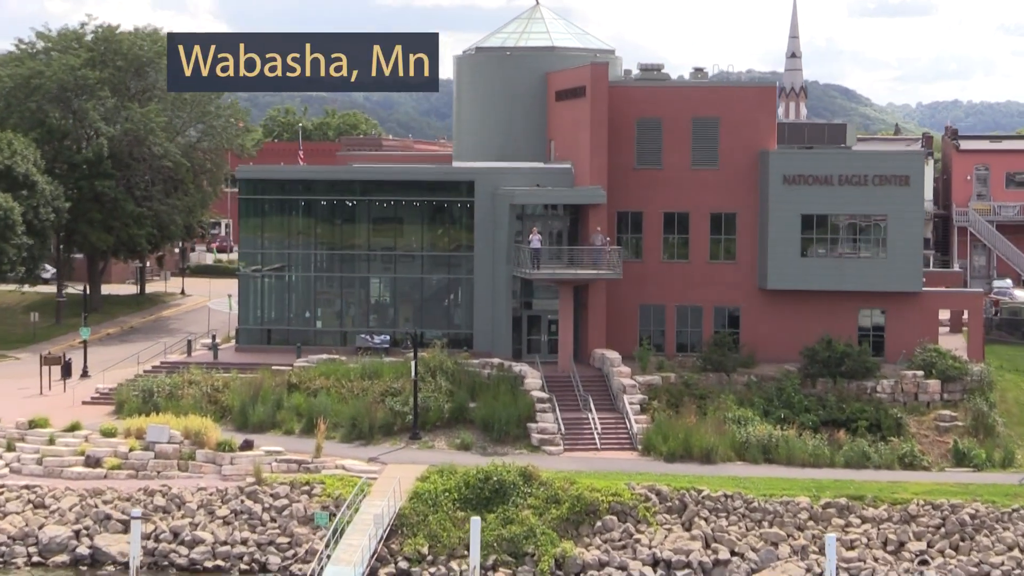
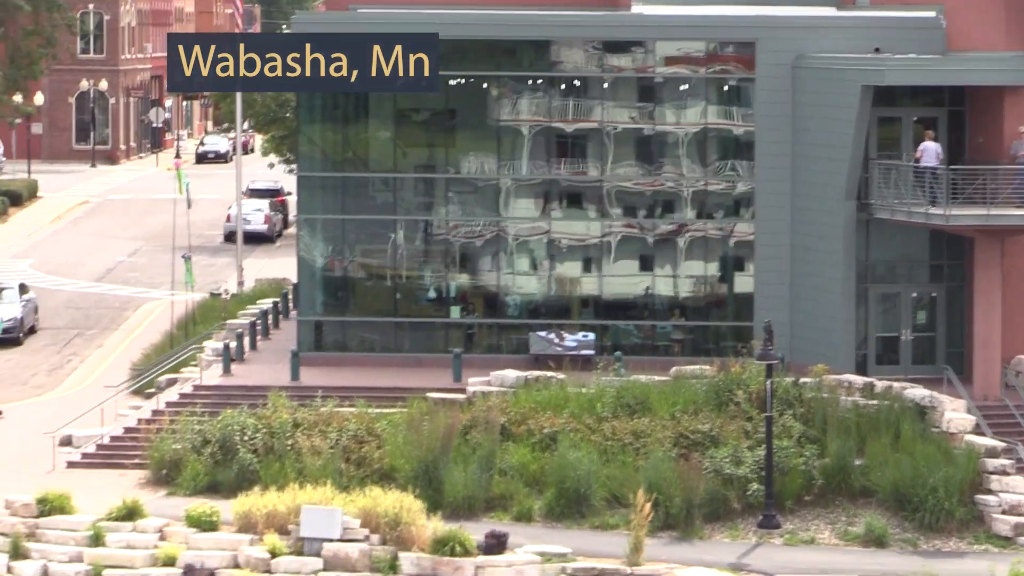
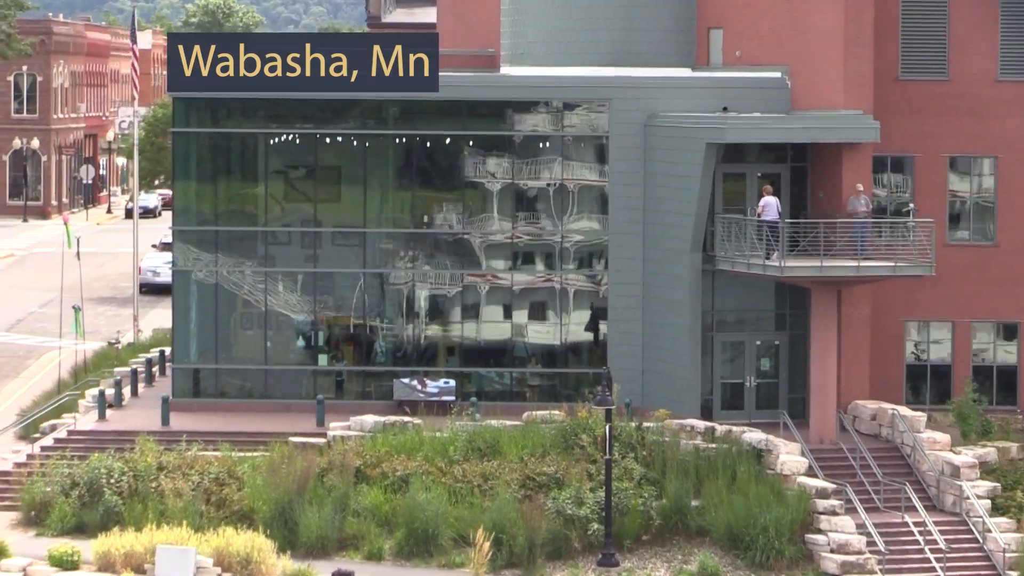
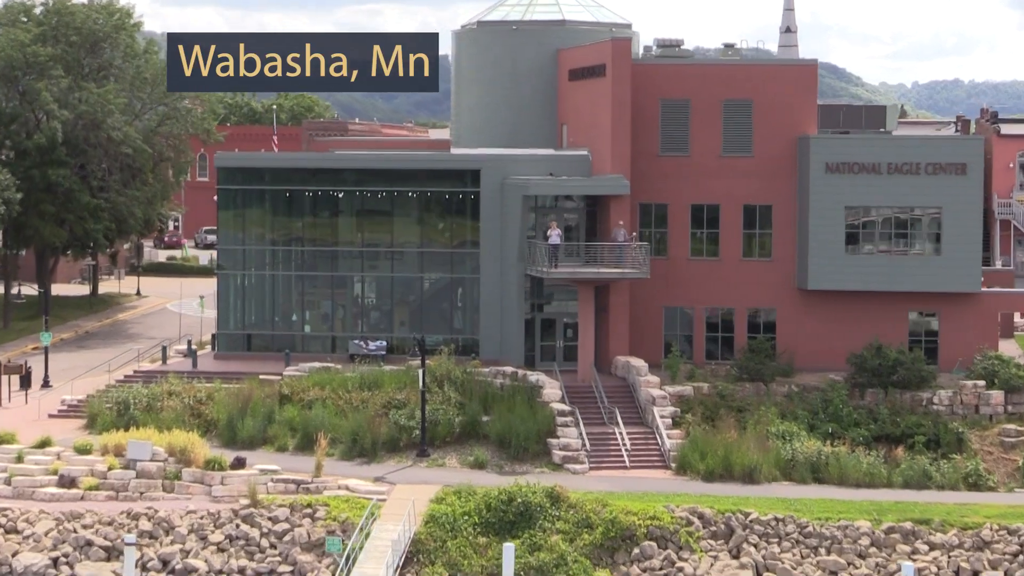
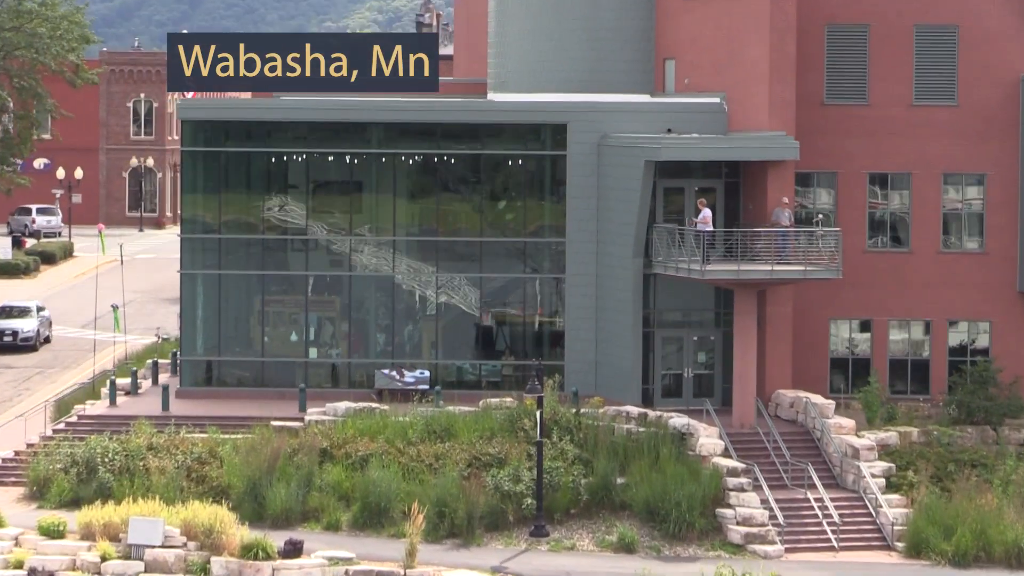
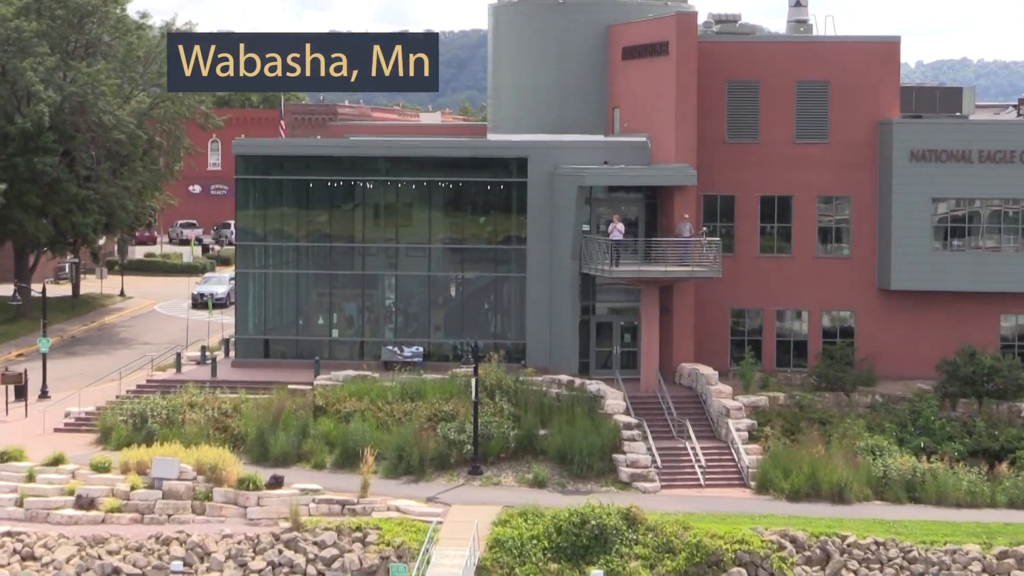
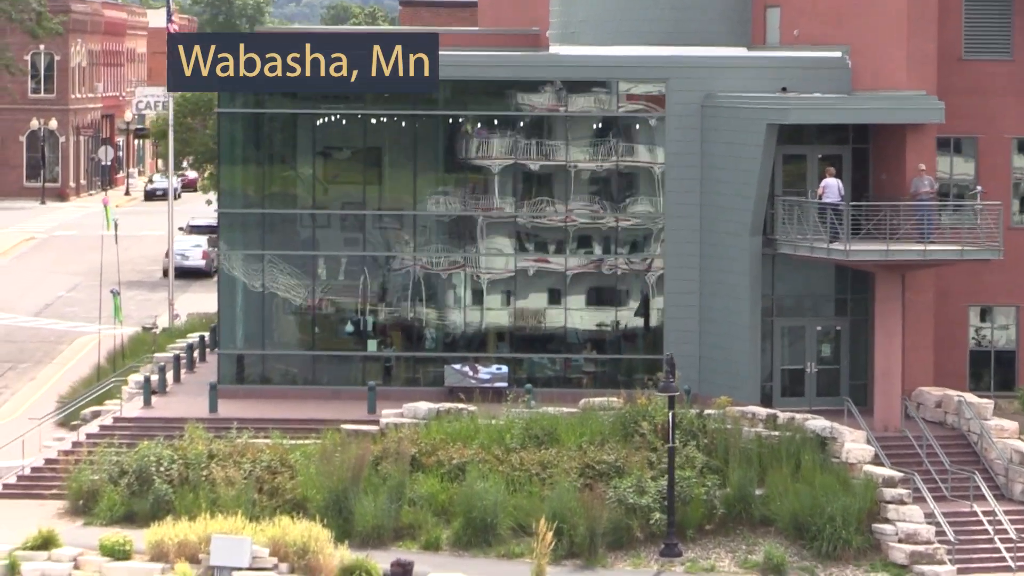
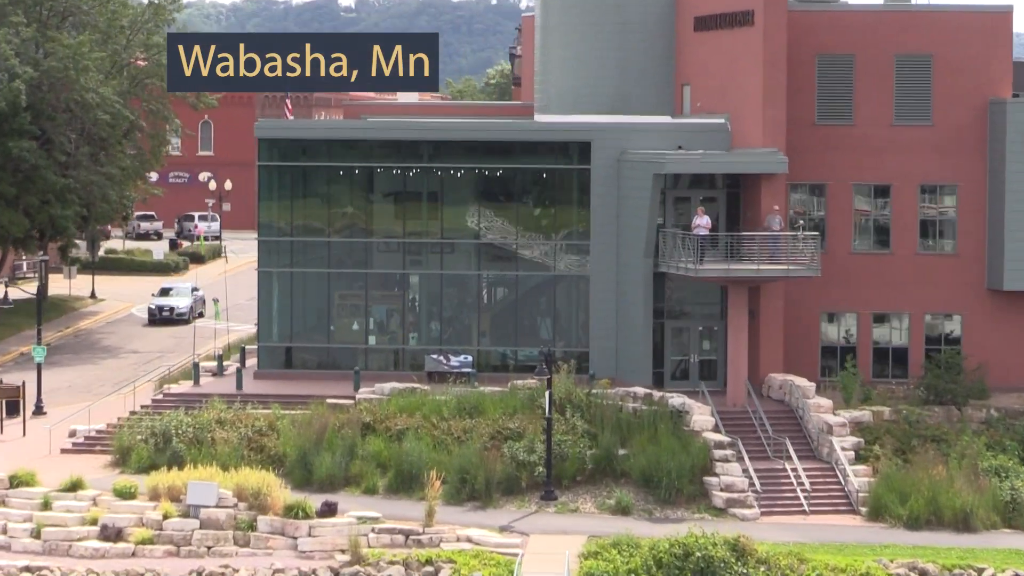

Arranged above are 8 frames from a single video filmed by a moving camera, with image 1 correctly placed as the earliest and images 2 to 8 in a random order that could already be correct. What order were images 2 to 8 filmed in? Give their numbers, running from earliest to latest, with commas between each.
4, 6, 8, 5, 3, 7, 2
